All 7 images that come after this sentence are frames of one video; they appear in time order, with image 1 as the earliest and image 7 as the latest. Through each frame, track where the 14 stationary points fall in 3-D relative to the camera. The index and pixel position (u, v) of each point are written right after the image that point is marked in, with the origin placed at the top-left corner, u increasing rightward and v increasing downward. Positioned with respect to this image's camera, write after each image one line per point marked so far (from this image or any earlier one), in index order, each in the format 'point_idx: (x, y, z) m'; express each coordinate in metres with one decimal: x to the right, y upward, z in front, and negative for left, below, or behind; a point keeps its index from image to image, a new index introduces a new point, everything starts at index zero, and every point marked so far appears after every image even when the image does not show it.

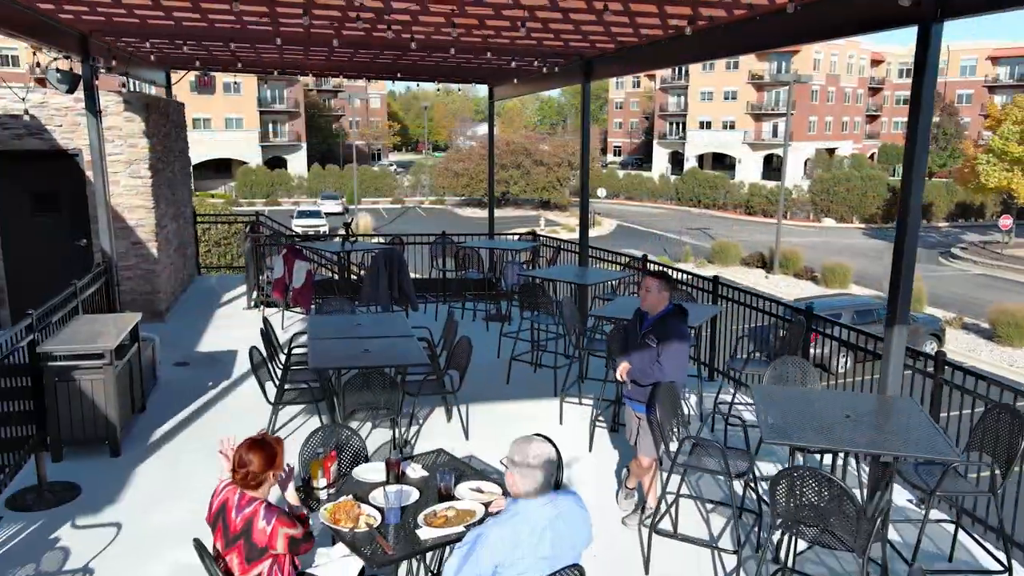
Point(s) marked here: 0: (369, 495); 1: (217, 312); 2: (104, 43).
0: (-0.6, -0.9, +3.6) m
1: (-3.7, -0.3, +9.8) m
2: (-4.2, +2.5, +8.2) m
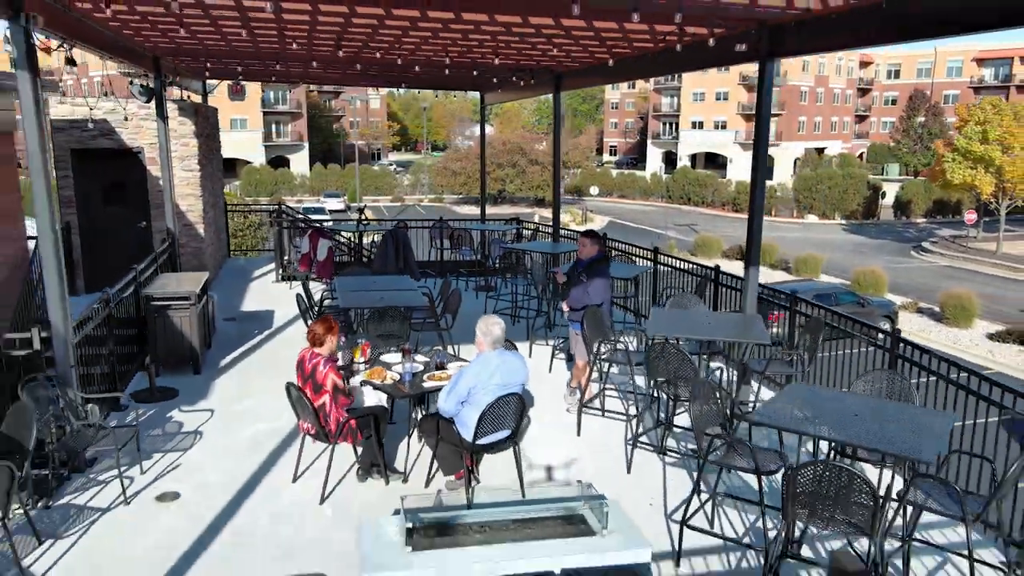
0: (-0.8, -0.6, +5.5) m
1: (-3.9, +0.1, +11.7) m
2: (-4.4, +2.9, +10.1) m
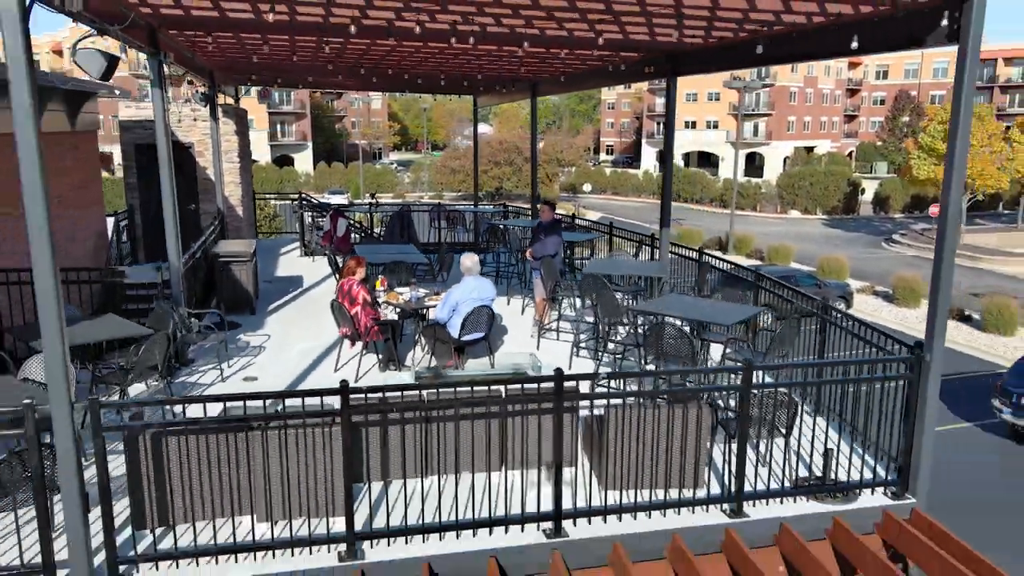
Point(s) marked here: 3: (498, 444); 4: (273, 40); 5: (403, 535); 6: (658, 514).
0: (-1.1, -0.1, +7.9) m
1: (-4.2, +0.6, +14.1) m
2: (-4.6, +3.4, +12.5) m
3: (-0.1, -1.1, +5.4) m
4: (-2.5, +2.5, +8.2) m
5: (-0.6, -1.4, +4.7) m
6: (+0.9, -1.4, +5.0) m
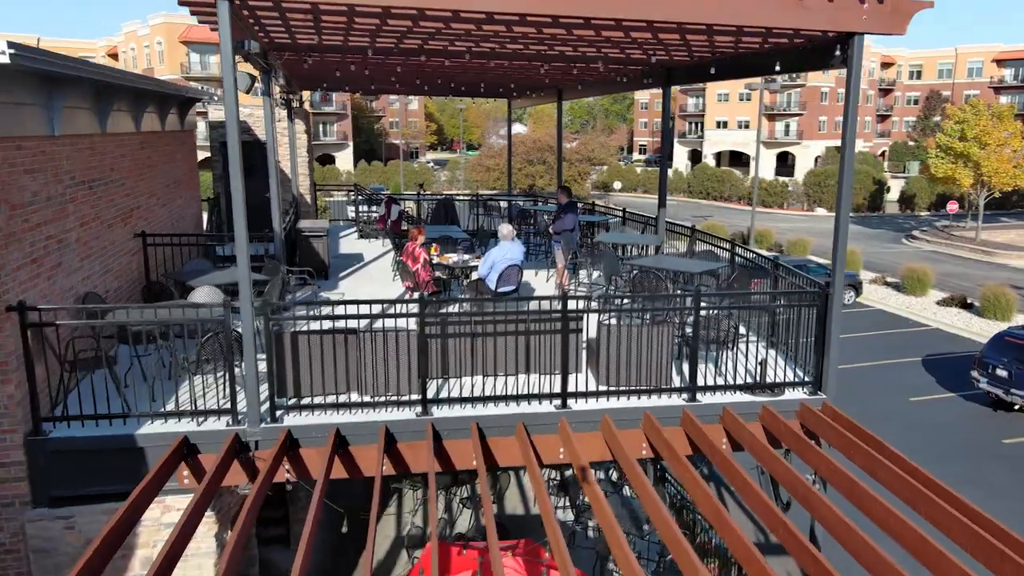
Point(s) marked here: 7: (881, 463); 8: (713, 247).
0: (-0.8, +0.4, +10.0) m
1: (-3.6, +1.0, +16.4) m
2: (-4.1, +3.8, +14.8) m
3: (+0.1, -0.6, +7.5) m
4: (-2.1, +3.0, +10.4) m
5: (-0.5, -1.0, +6.8) m
6: (+1.1, -1.0, +7.1) m
7: (+2.8, -1.3, +6.1) m
8: (+2.7, +0.5, +10.7) m
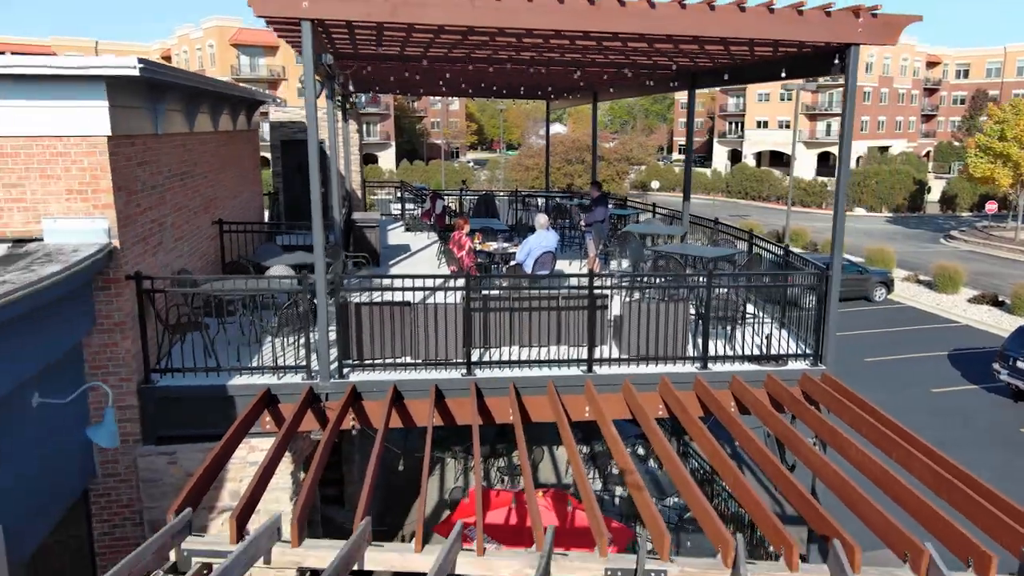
0: (-0.3, +0.6, +11.1) m
1: (-2.8, +1.3, +17.5) m
2: (-3.3, +4.1, +16.0) m
3: (+0.5, -0.4, +8.5) m
4: (-1.6, +3.2, +11.5) m
5: (-0.1, -0.8, +7.8) m
6: (+1.4, -0.8, +8.1) m
7: (+3.1, -1.2, +7.0) m
8: (+3.2, +0.7, +11.5) m
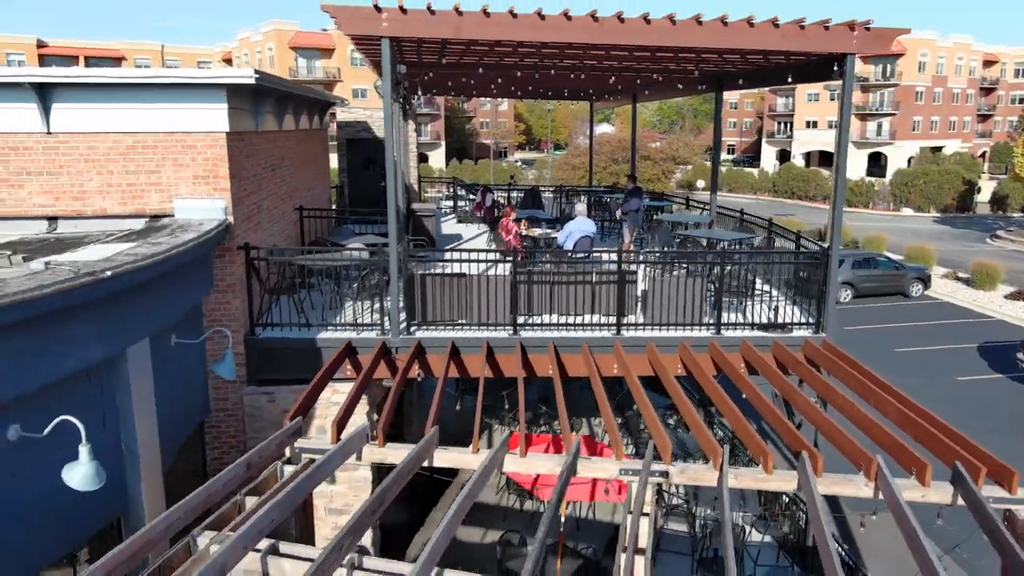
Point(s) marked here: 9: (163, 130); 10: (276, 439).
0: (+0.4, +0.9, +12.4) m
1: (-1.7, +1.6, +19.1) m
2: (-2.3, +4.4, +17.5) m
3: (+1.0, -0.1, +9.8) m
4: (-0.9, +3.5, +13.0) m
5: (+0.3, -0.5, +9.2) m
6: (+1.9, -0.5, +9.3) m
7: (+3.5, -0.9, +8.2) m
8: (+3.9, +1.0, +12.7) m
9: (-3.5, +1.6, +8.0) m
10: (-1.8, -1.2, +6.1) m
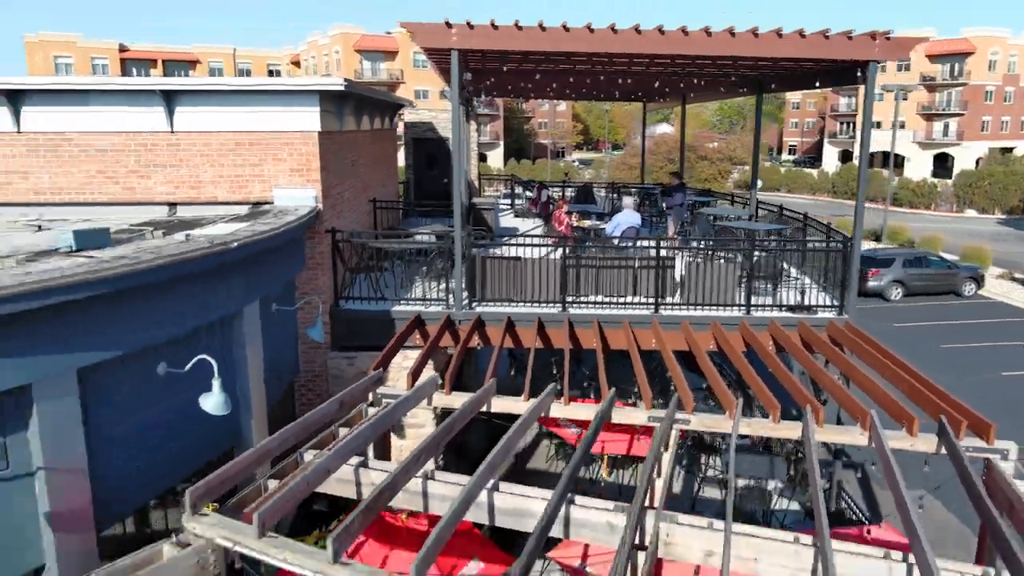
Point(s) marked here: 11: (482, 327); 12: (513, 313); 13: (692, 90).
0: (+1.3, +1.1, +13.6) m
1: (-0.3, +1.8, +20.3) m
2: (-1.0, +4.7, +18.8) m
3: (+1.6, +0.1, +10.9) m
4: (+0.1, +3.8, +14.2) m
5: (+1.0, -0.3, +10.4) m
6: (+2.6, -0.3, +10.4) m
7: (+4.1, -0.7, +9.1) m
8: (+4.8, +1.2, +13.6) m
9: (-2.9, +1.9, +9.4) m
10: (-1.4, -0.9, +7.4) m
11: (-0.4, -0.5, +10.1) m
12: (0.0, -0.3, +10.1) m
13: (+3.8, +4.2, +16.5) m
